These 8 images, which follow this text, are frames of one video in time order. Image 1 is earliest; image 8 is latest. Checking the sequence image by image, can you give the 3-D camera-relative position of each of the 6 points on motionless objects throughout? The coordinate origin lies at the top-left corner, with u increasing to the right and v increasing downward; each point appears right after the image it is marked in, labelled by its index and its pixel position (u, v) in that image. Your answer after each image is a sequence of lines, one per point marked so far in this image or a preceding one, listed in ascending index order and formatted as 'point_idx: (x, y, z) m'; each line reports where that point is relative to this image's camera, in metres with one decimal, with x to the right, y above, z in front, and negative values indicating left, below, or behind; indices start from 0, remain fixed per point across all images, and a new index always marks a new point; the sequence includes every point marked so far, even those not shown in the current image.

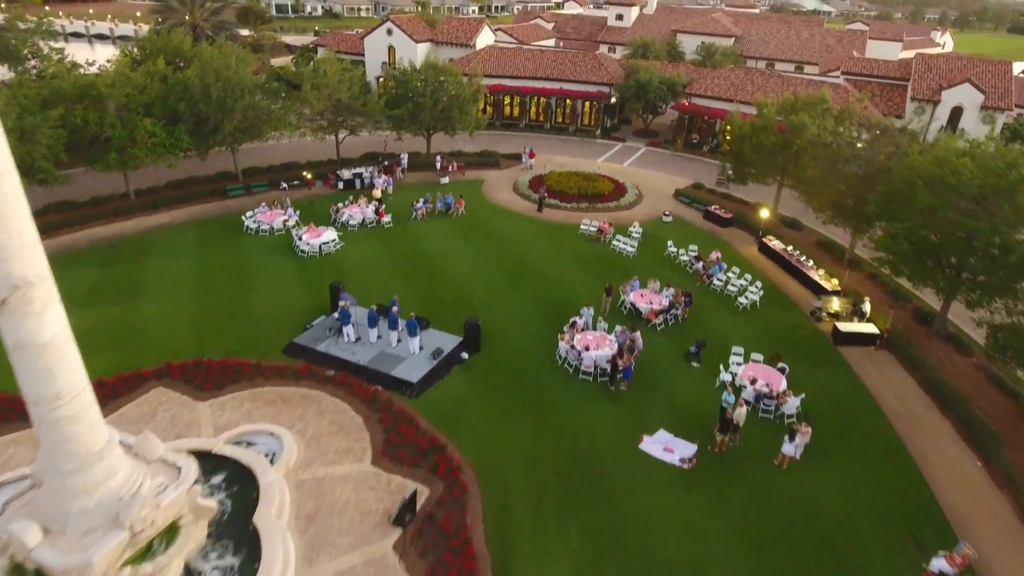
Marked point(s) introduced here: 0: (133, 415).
0: (-9.3, -3.1, +16.4) m
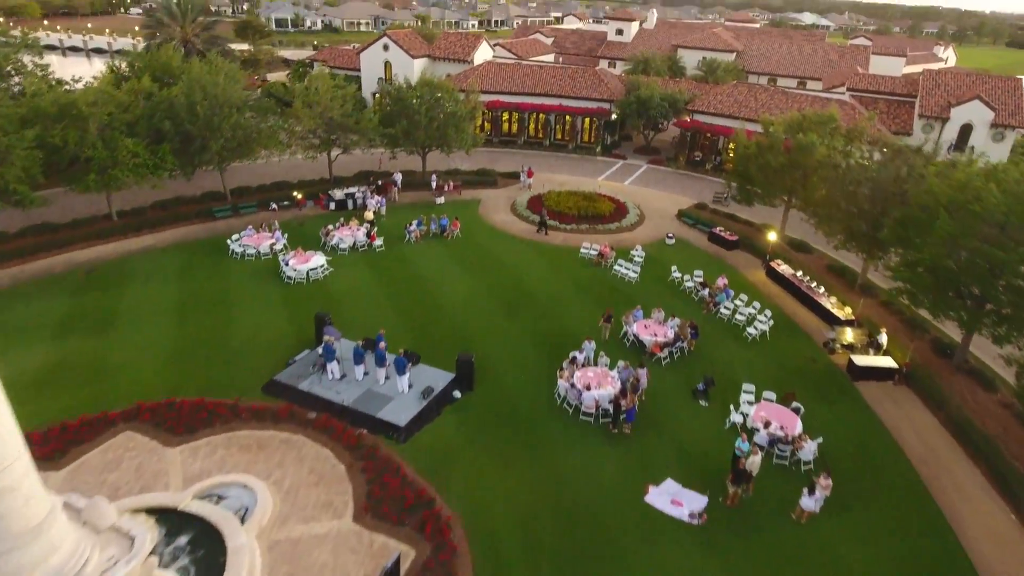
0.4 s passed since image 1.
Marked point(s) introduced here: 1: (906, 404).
0: (-9.5, -4.0, +15.2) m
1: (+11.5, -3.4, +19.4) m
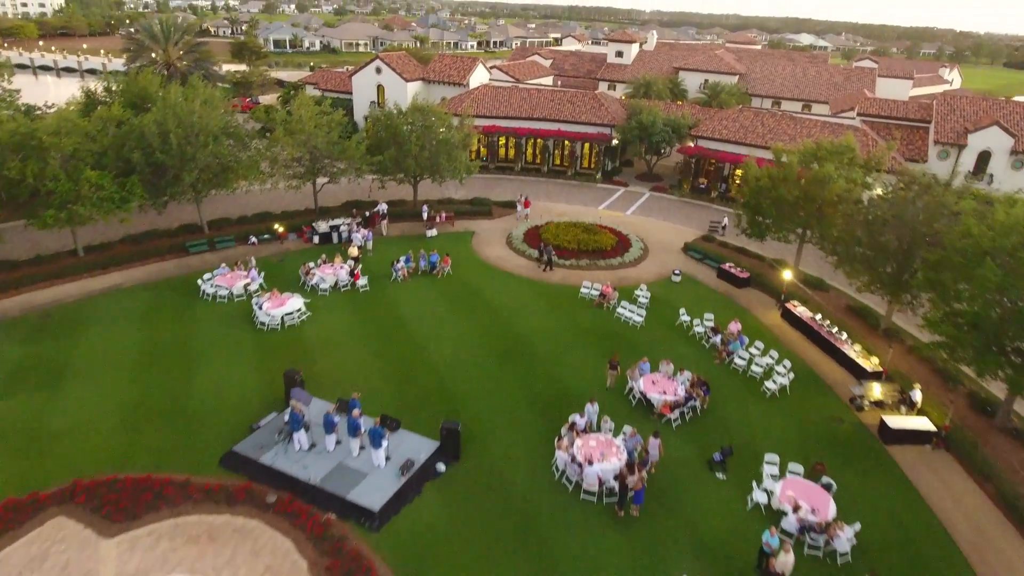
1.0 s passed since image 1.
0: (-9.7, -5.3, +13.0) m
1: (+11.3, -4.8, +17.3) m
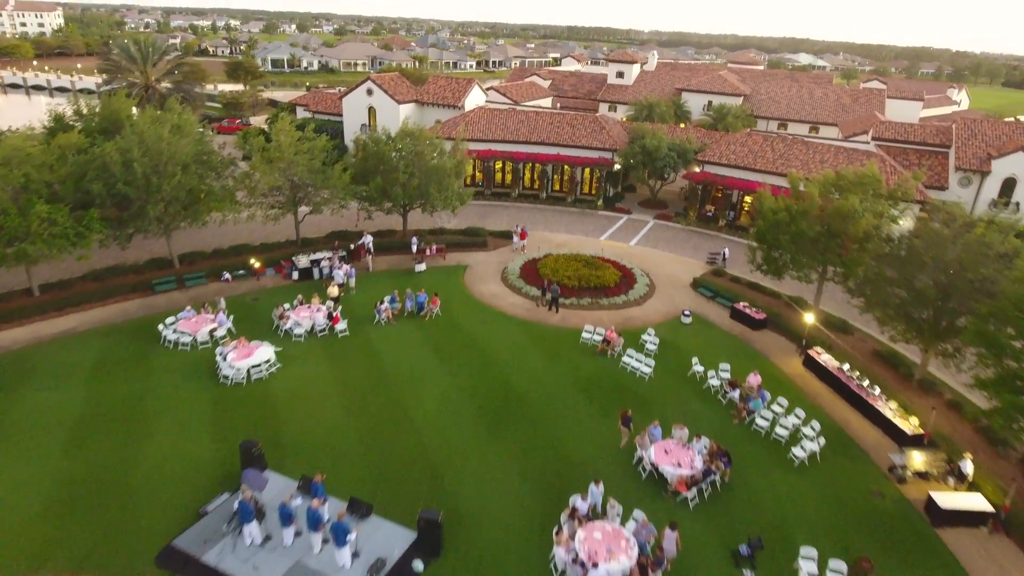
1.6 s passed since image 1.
0: (-9.8, -6.5, +10.5) m
1: (+11.1, -6.1, +14.8) m
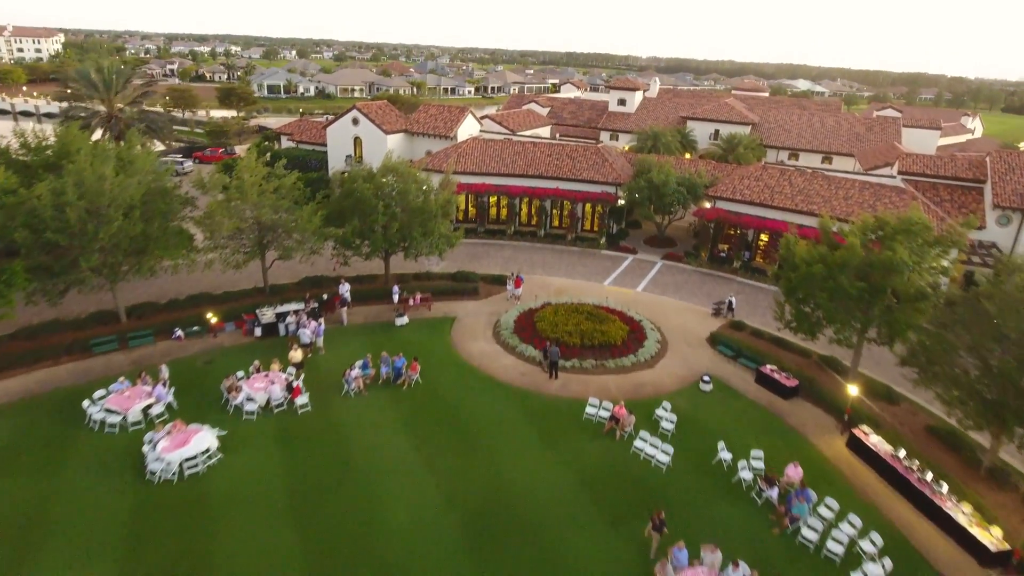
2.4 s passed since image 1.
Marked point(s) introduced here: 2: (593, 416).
0: (-10.1, -8.0, +6.9) m
1: (+10.8, -7.8, +11.2) m
2: (+2.4, -3.8, +19.7) m
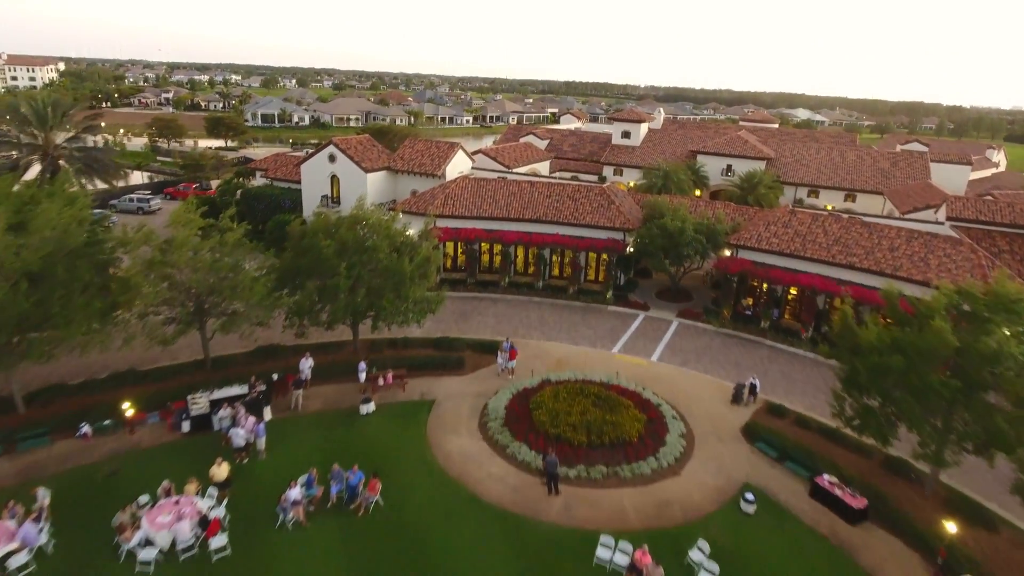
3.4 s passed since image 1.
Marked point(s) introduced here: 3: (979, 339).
0: (-10.4, -9.8, +1.8) m
1: (+10.5, -9.8, +6.2) m
2: (+2.1, -6.1, +14.8) m
3: (+11.2, -1.2, +16.0) m
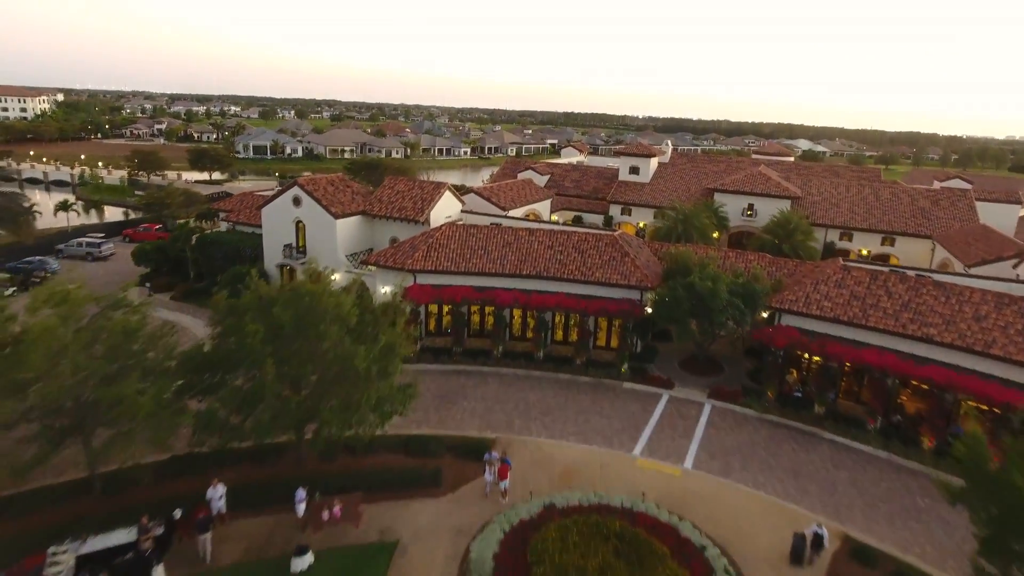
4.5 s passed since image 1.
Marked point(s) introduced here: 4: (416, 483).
0: (-10.6, -11.4, -4.4) m
1: (+10.3, -11.5, 0.0) m
2: (+1.9, -8.2, +8.8) m
3: (+11.0, -3.4, +10.1) m
4: (-2.6, -5.5, +18.4) m
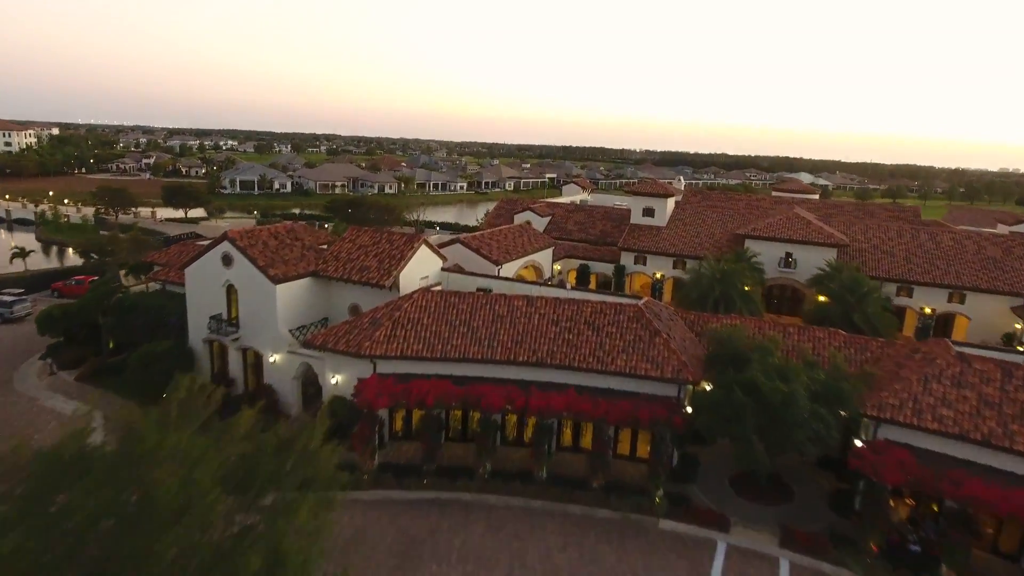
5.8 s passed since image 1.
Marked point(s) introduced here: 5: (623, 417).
0: (-10.8, -12.8, -12.4) m
1: (+10.1, -13.1, -8.0) m
2: (+1.7, -10.2, +0.9) m
3: (+10.8, -5.4, +2.5) m
4: (-2.9, -7.9, +10.6) m
5: (+3.3, -3.8, +19.5) m
